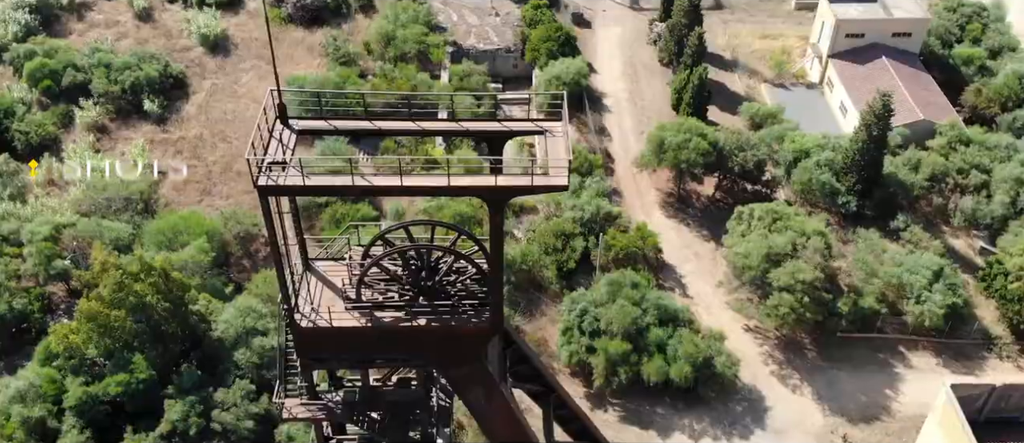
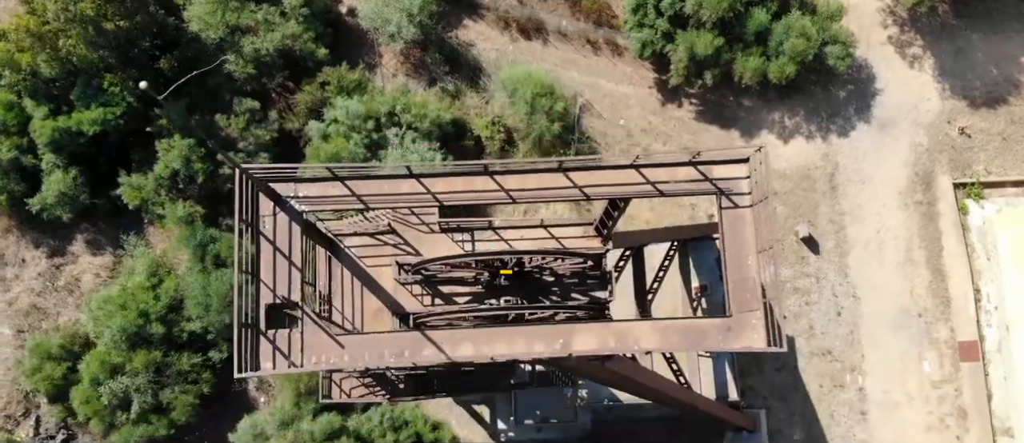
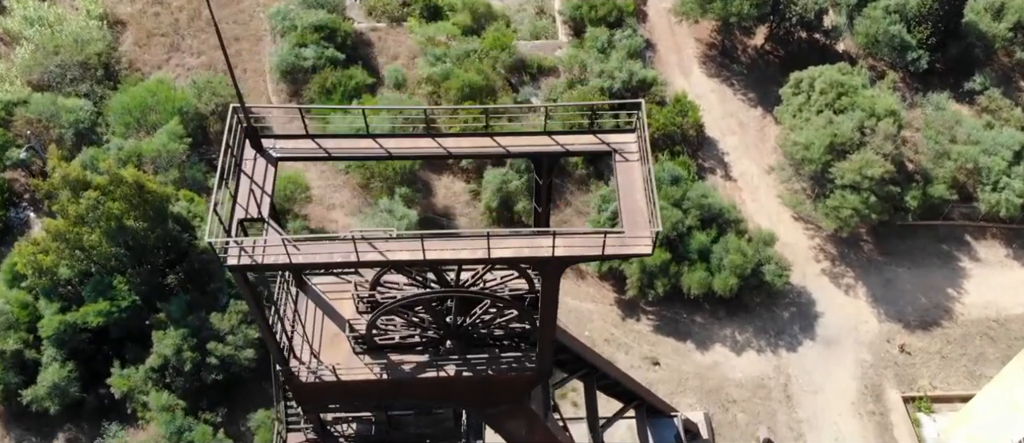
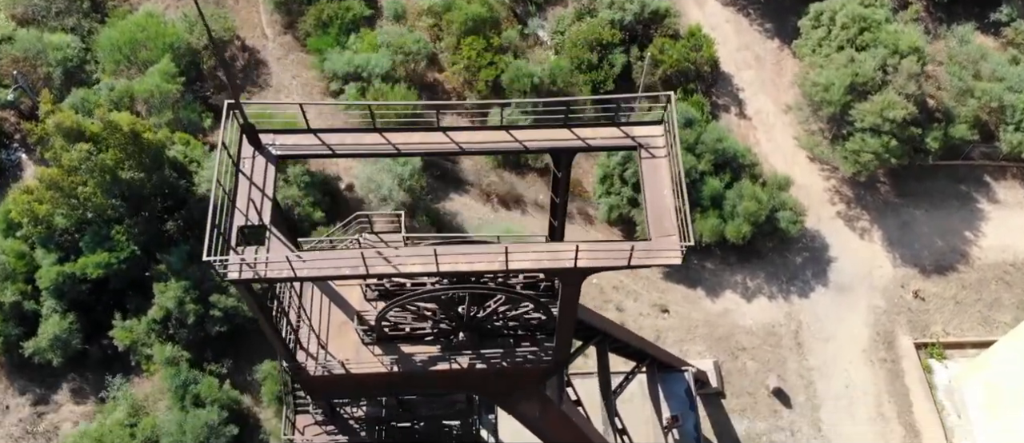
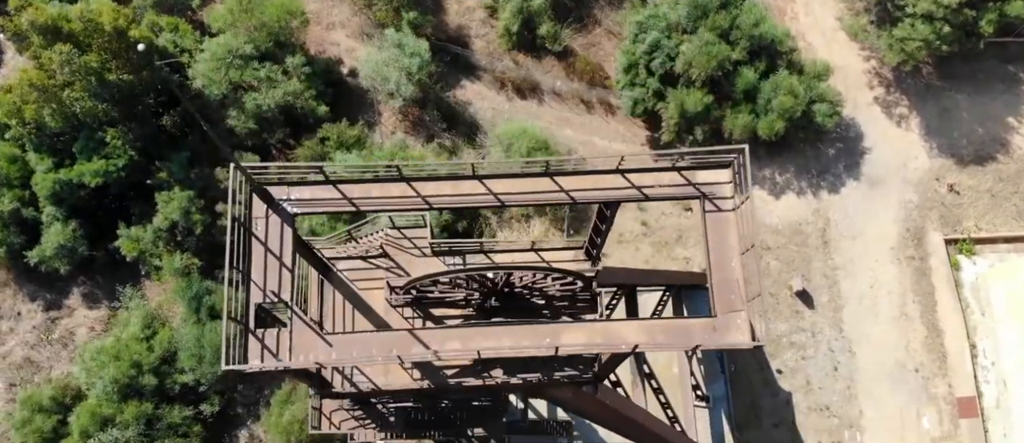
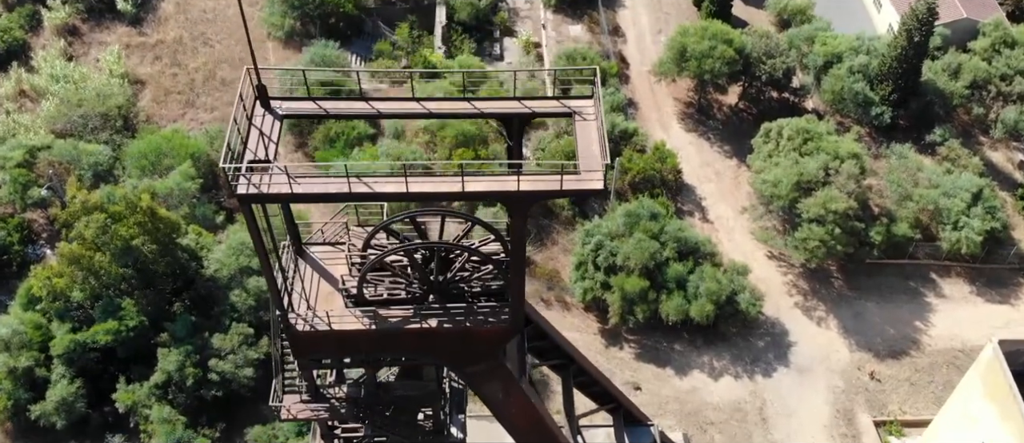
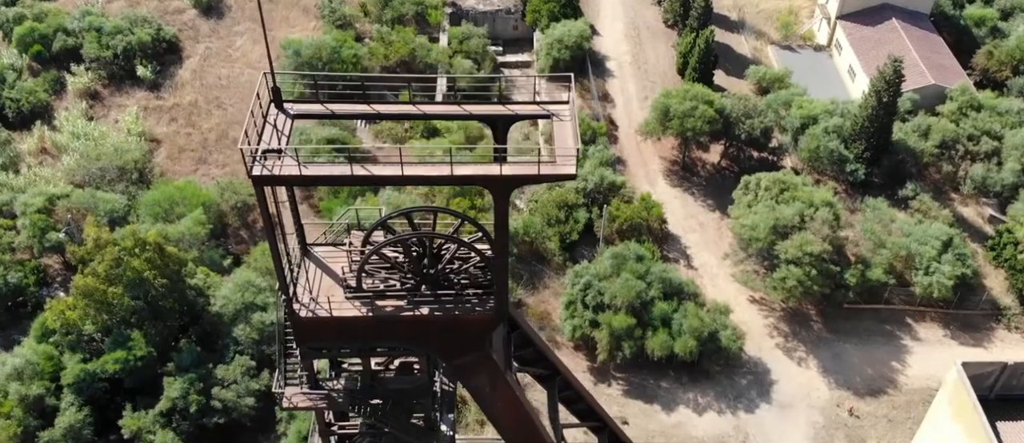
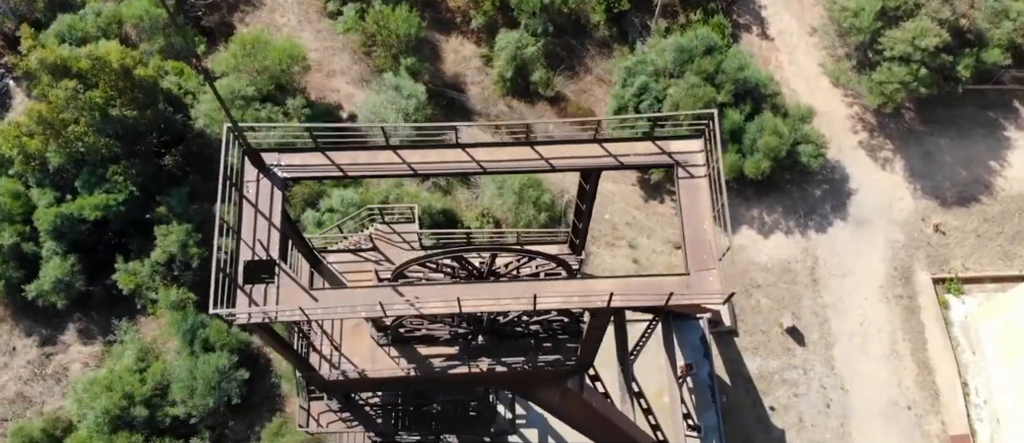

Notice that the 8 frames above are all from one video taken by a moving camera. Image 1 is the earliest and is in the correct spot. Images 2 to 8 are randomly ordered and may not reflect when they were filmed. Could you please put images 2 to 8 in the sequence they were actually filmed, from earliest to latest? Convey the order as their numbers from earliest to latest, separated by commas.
7, 6, 3, 4, 8, 5, 2
